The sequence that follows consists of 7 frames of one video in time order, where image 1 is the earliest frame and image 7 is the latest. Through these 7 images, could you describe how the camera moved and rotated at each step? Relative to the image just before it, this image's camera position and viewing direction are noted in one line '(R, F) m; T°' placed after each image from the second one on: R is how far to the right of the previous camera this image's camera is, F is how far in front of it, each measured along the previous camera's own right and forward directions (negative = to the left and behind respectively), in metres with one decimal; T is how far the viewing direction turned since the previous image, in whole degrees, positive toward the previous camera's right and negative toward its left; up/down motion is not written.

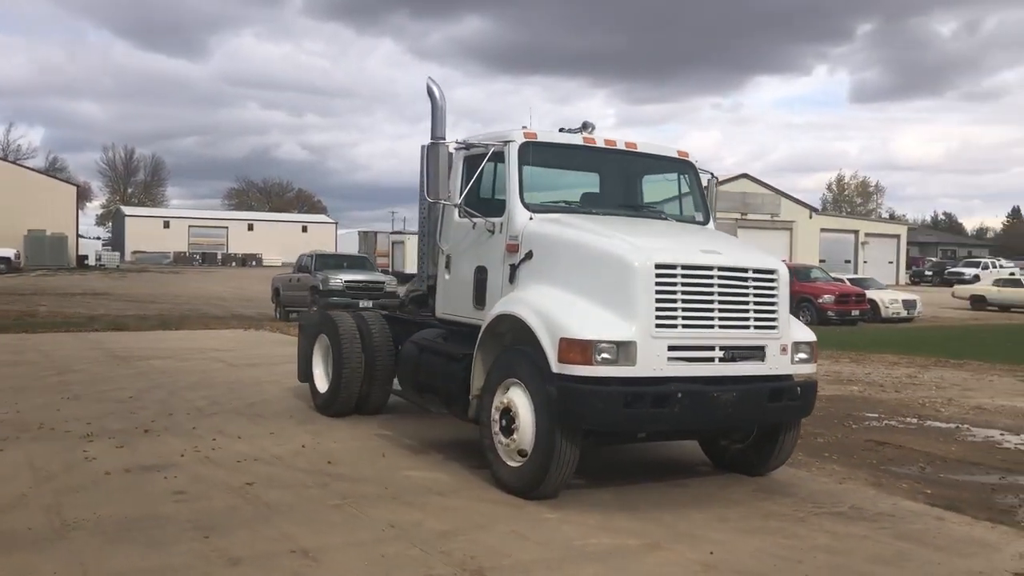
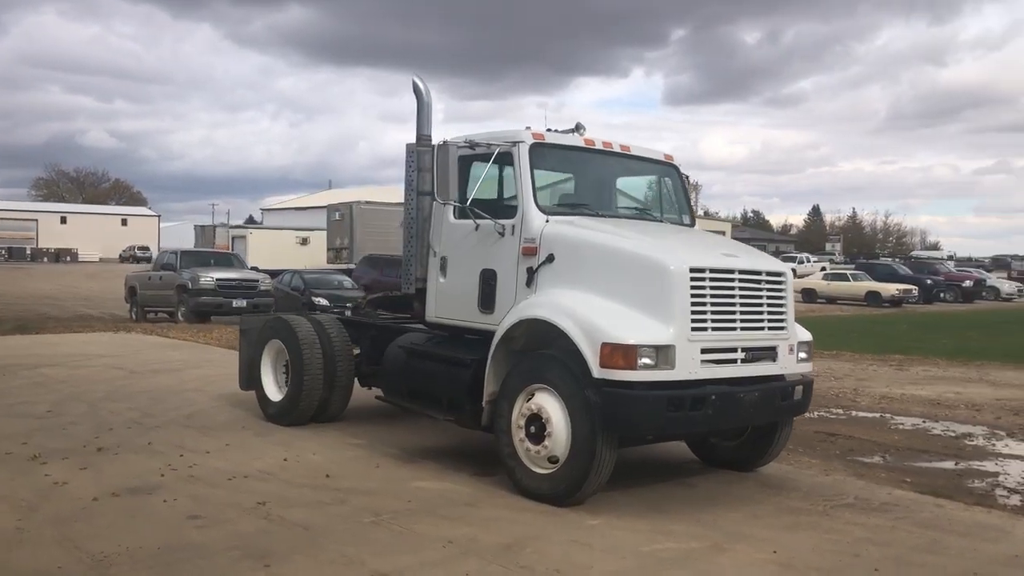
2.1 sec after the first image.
(-1.4, +0.3) m; +11°
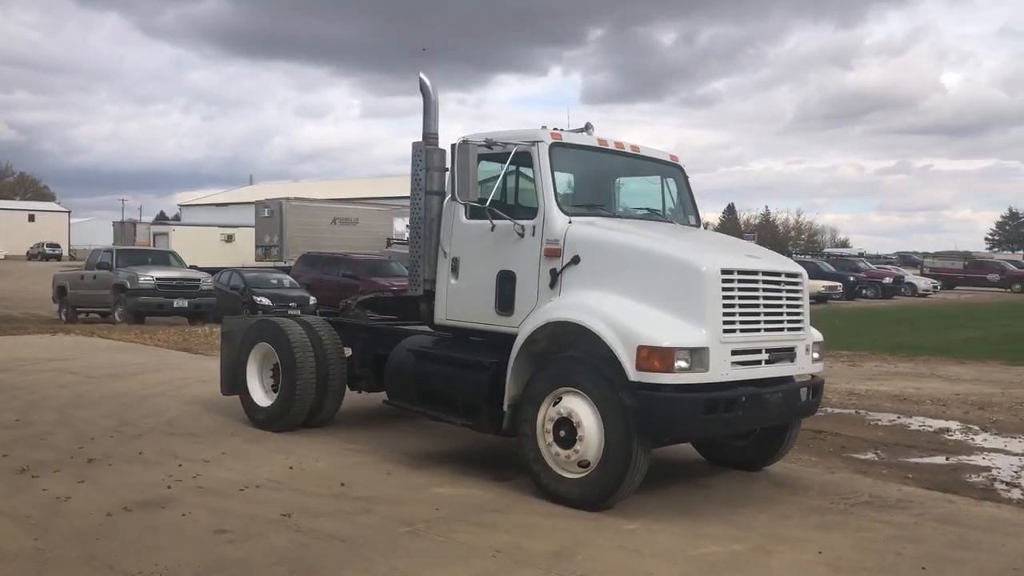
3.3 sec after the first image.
(-0.7, +0.1) m; +5°
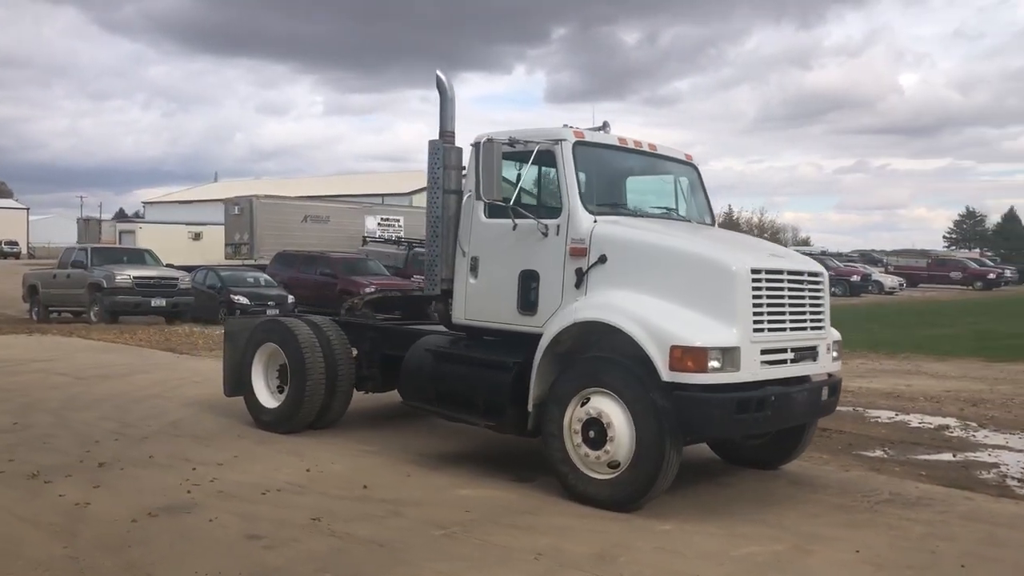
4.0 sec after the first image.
(-0.4, +0.1) m; +2°
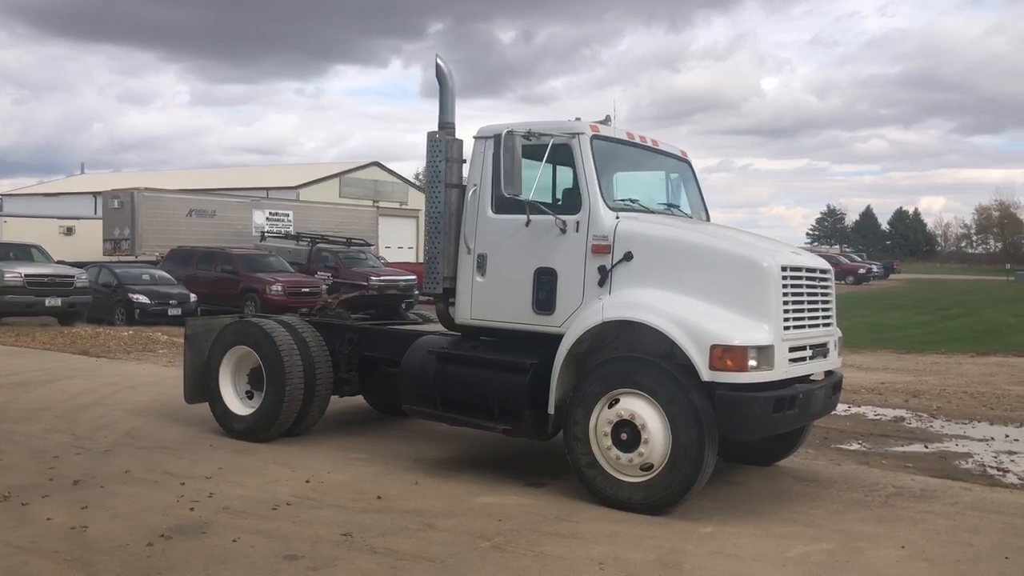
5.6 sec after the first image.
(-1.0, +0.3) m; +8°
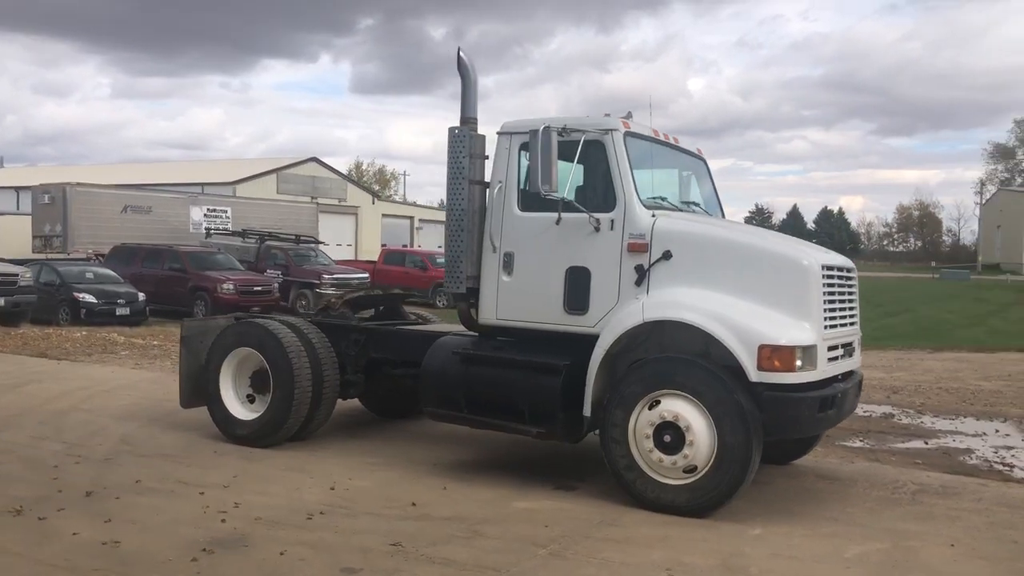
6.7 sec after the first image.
(-0.7, +0.2) m; +4°
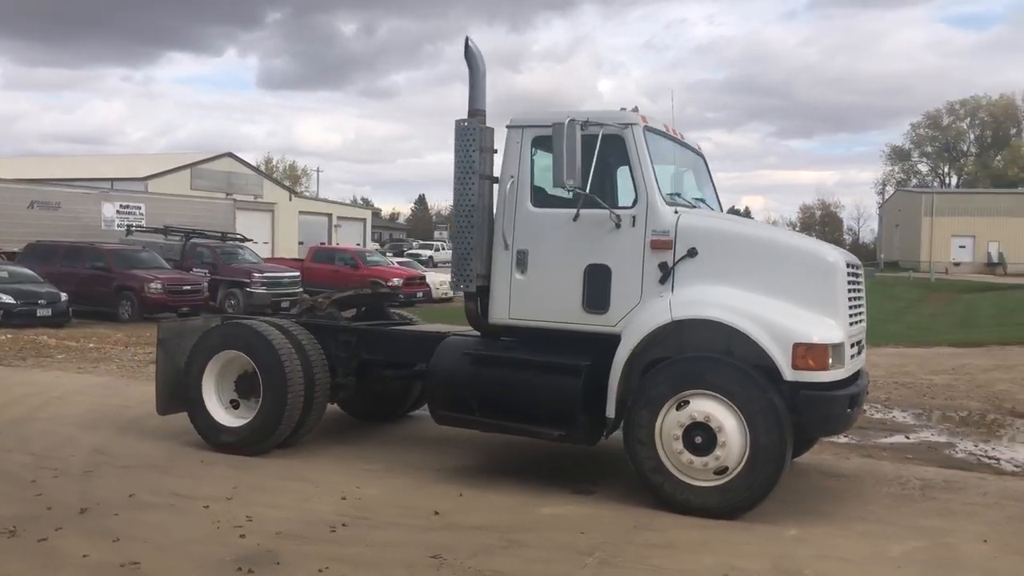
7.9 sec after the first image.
(-0.7, +0.3) m; +5°
